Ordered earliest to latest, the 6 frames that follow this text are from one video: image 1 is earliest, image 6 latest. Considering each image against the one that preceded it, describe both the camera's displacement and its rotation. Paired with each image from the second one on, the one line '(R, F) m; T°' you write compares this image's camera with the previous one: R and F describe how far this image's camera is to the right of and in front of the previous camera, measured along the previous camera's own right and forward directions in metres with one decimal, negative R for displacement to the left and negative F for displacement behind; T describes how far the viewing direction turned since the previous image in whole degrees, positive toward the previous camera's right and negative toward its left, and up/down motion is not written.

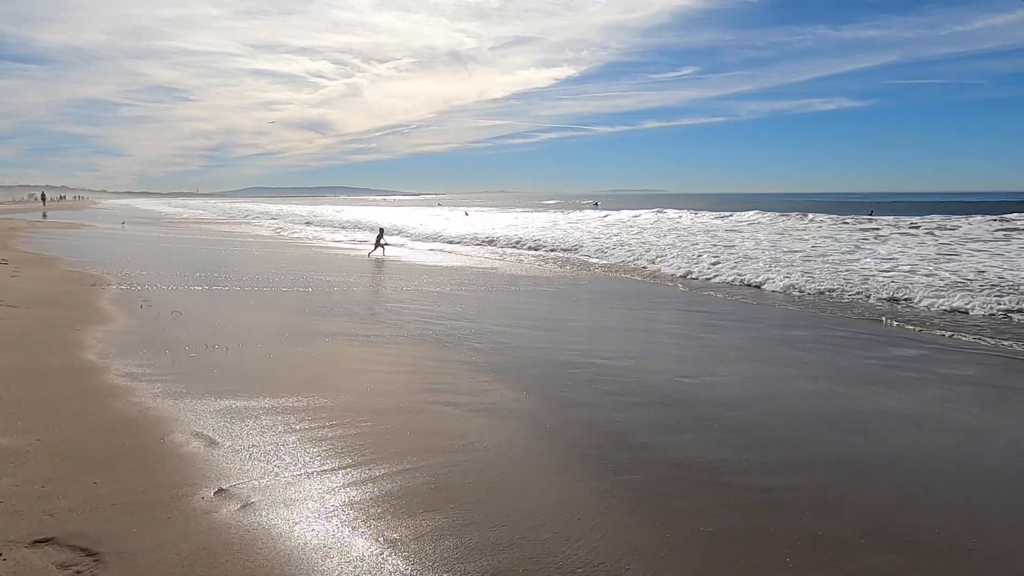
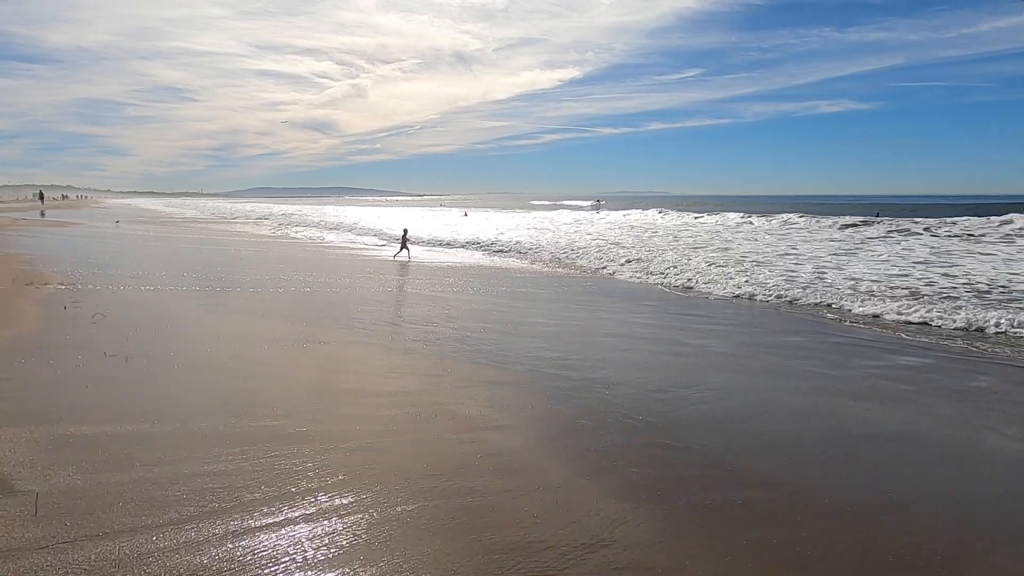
(+0.3, +0.4) m; 0°
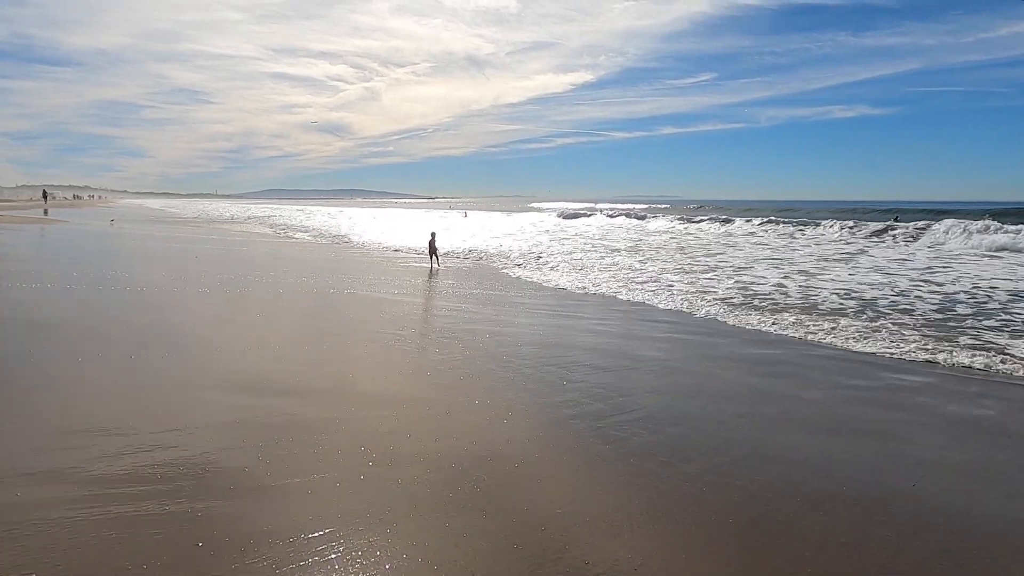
(+0.4, +1.0) m; -1°
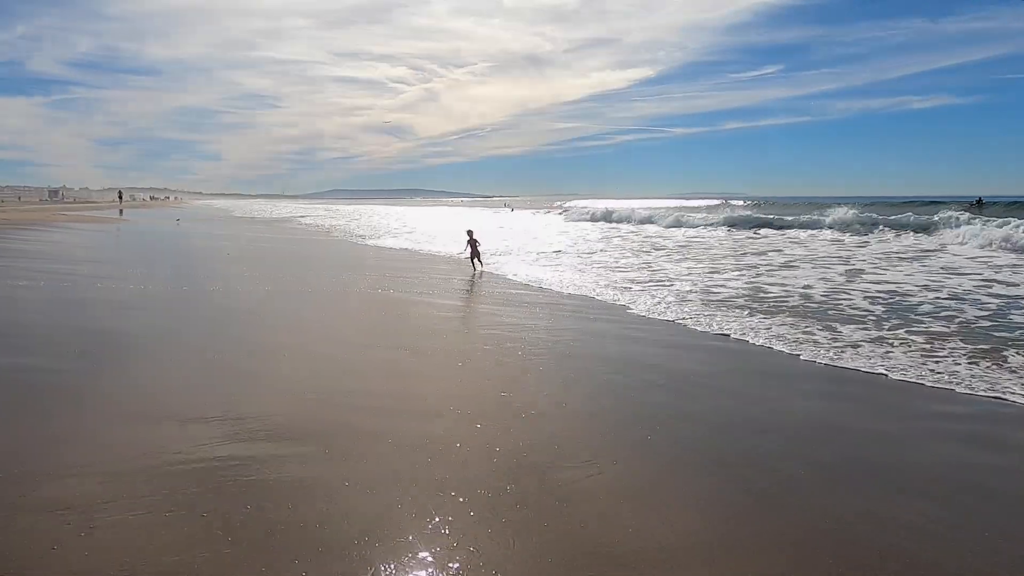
(+0.1, +0.7) m; -5°
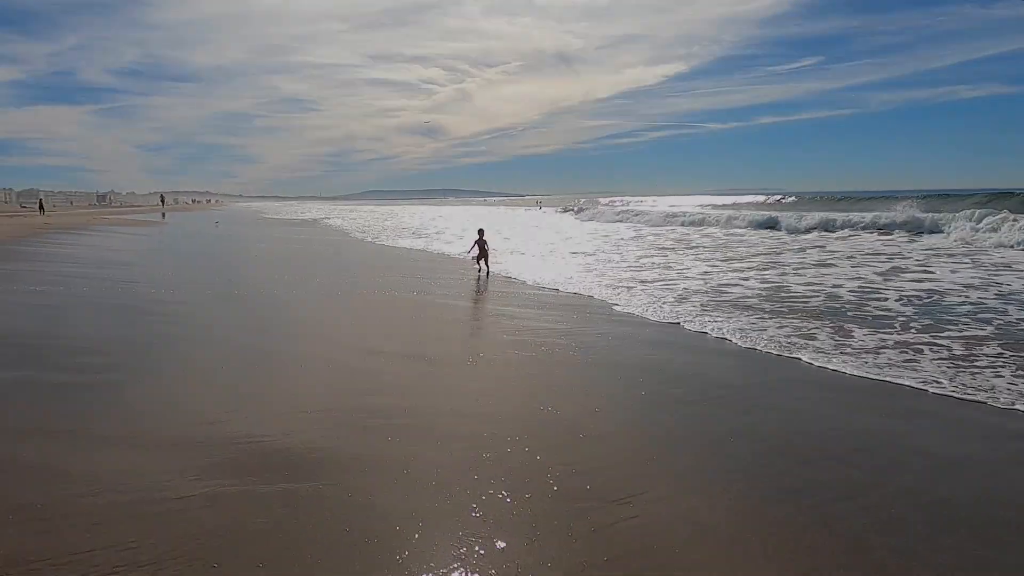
(+0.3, -0.2) m; -3°
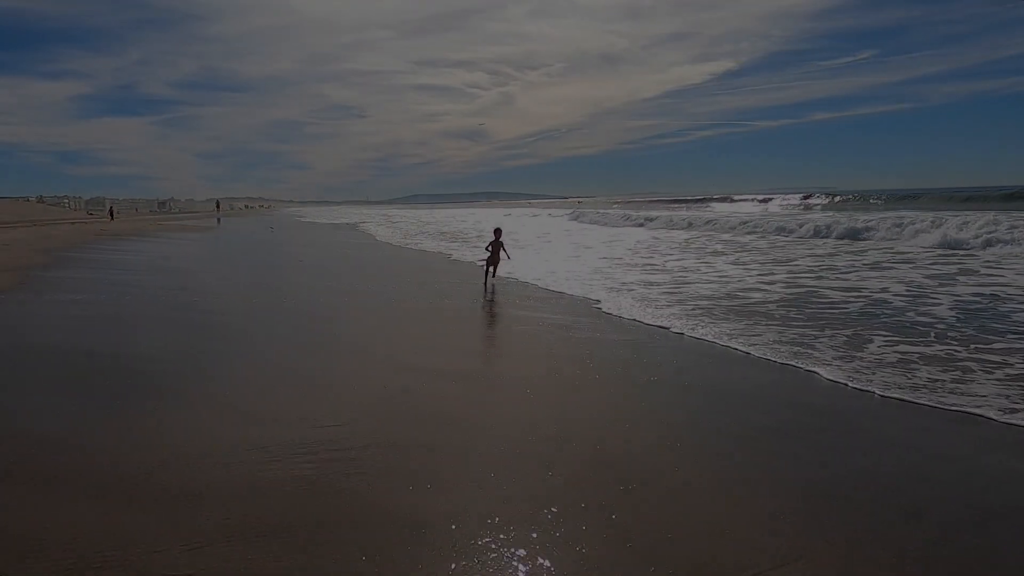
(+0.4, -0.2) m; -4°
